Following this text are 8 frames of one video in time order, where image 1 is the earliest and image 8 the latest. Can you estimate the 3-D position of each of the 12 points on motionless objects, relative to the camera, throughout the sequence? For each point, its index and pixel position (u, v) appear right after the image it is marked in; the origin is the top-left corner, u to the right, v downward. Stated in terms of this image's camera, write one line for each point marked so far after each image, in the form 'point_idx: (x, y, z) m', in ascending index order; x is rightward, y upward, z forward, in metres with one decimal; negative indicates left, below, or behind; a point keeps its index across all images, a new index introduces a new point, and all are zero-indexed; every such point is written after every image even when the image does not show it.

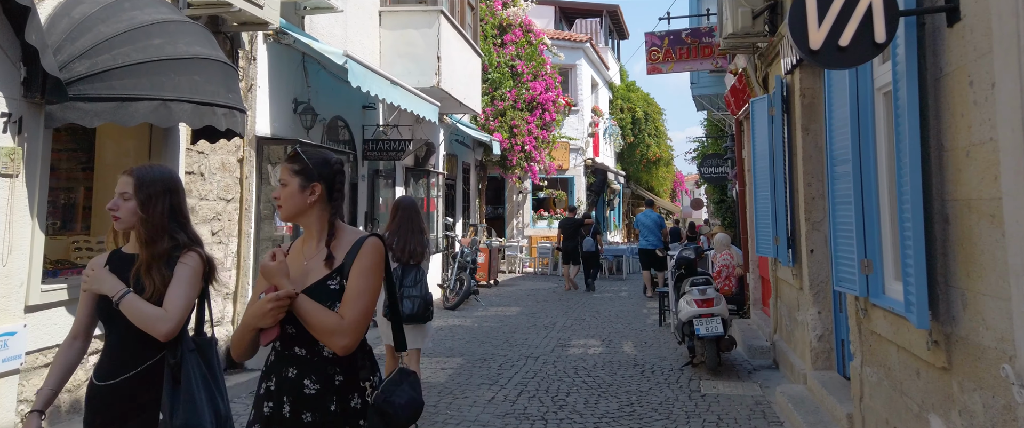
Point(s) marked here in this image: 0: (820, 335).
0: (+2.2, -0.9, +6.1) m
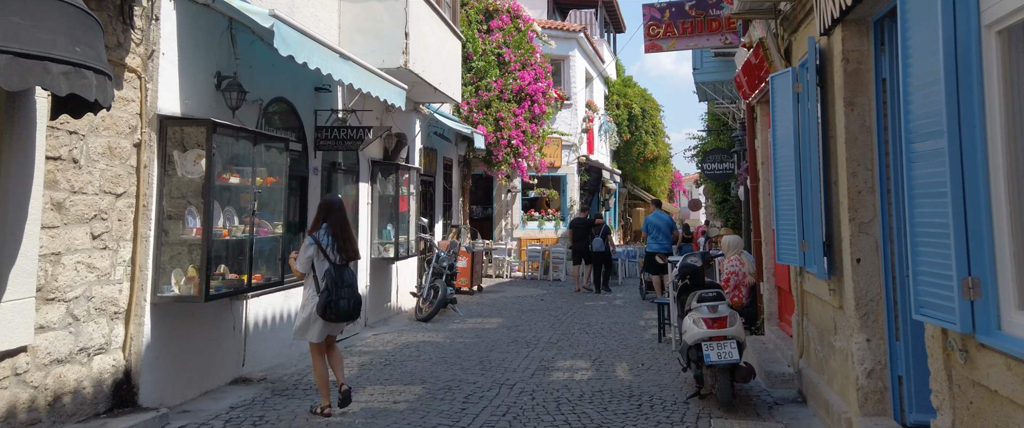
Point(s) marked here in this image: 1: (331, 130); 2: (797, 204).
0: (+2.0, -0.9, +4.7) m
1: (-1.9, +0.9, +8.8) m
2: (+2.1, +0.1, +6.1) m
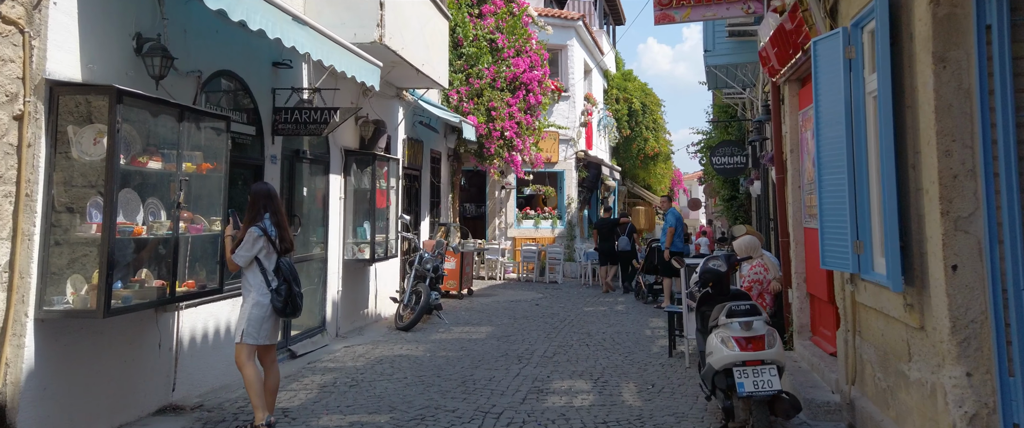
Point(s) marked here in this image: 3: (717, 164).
0: (+1.9, -0.8, +3.5) m
1: (-2.0, +0.9, +7.6) m
2: (+2.0, +0.1, +4.9) m
3: (+3.3, +0.8, +13.4) m
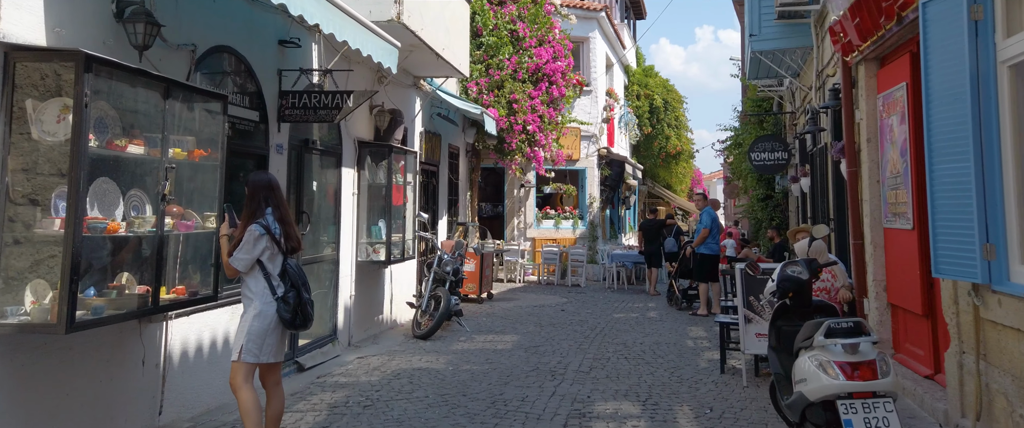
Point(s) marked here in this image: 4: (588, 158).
0: (+2.1, -0.8, +2.6) m
1: (-1.7, +1.0, +6.7) m
2: (+2.2, +0.1, +4.0) m
3: (+3.6, +0.8, +12.5) m
4: (+1.8, +1.3, +19.3) m
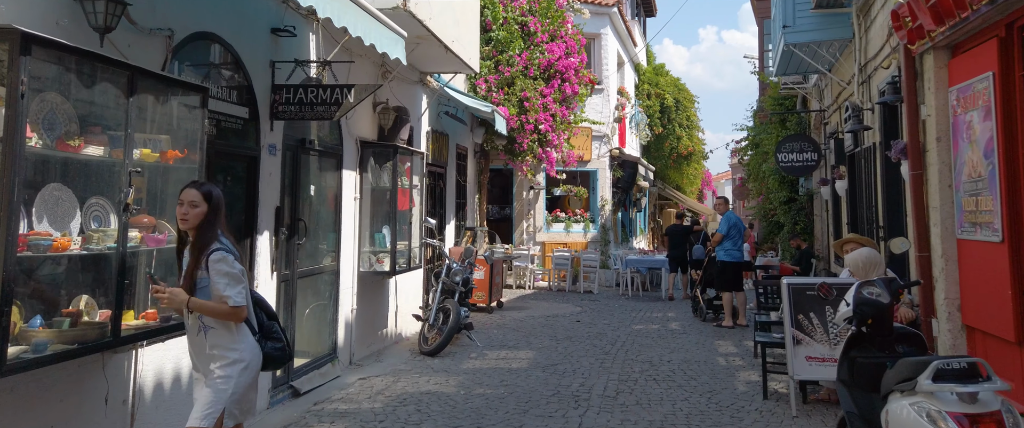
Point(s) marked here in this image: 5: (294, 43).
0: (+2.3, -0.9, +1.9) m
1: (-1.6, +0.9, +6.0) m
2: (+2.4, +0.1, +3.2) m
3: (+3.8, +0.7, +11.7) m
4: (+2.0, +1.2, +18.5) m
5: (-1.7, +1.3, +6.3) m
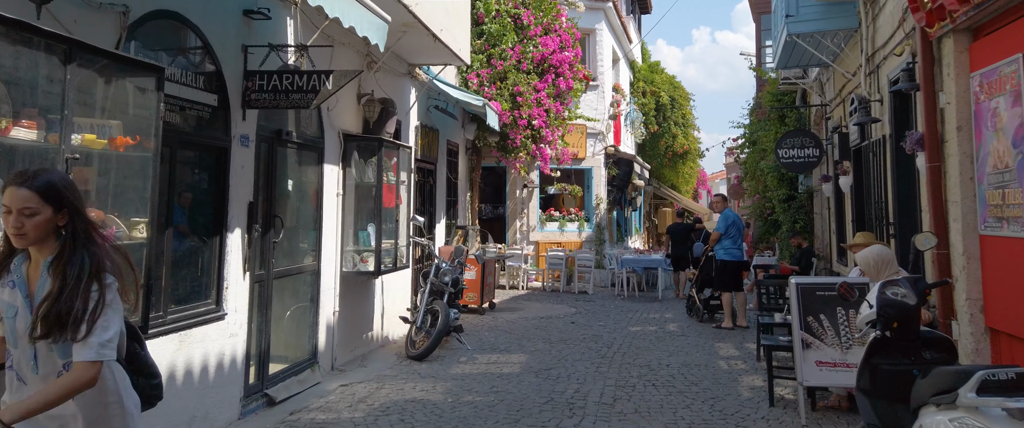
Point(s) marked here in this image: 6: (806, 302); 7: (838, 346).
0: (+2.2, -0.8, +1.5) m
1: (-1.6, +0.9, +5.6) m
2: (+2.3, +0.1, +2.8) m
3: (+3.7, +0.8, +11.3) m
4: (+1.8, +1.2, +18.1) m
5: (-1.7, +1.3, +5.9) m
6: (+2.1, -0.6, +5.9) m
7: (+2.3, -0.9, +5.9) m
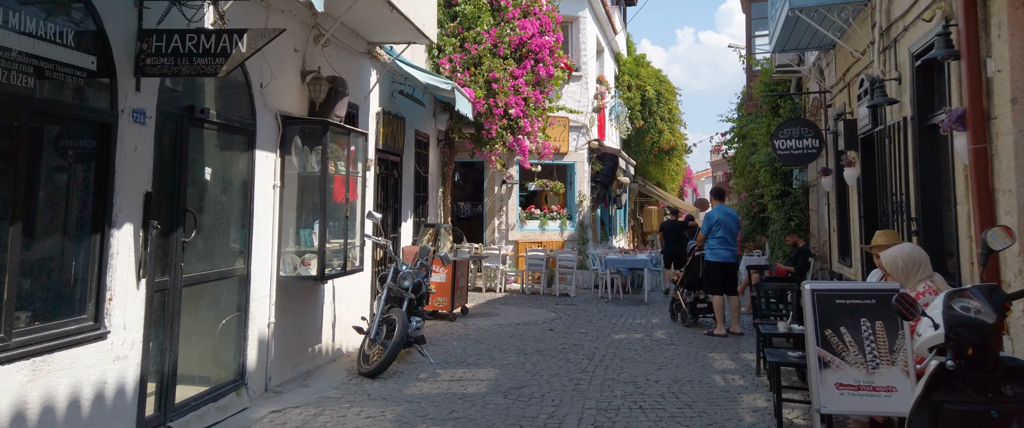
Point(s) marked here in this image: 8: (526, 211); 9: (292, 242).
0: (+2.1, -0.8, +0.5) m
1: (-1.9, +1.0, +4.5) m
2: (+2.1, +0.1, +1.9) m
3: (+3.4, +0.8, +10.4) m
4: (+1.4, +1.3, +17.2) m
5: (-2.0, +1.4, +4.9) m
6: (+1.8, -0.6, +4.9) m
7: (+2.0, -0.9, +4.9) m
8: (+0.3, +0.1, +16.7) m
9: (-1.7, -0.2, +6.7) m
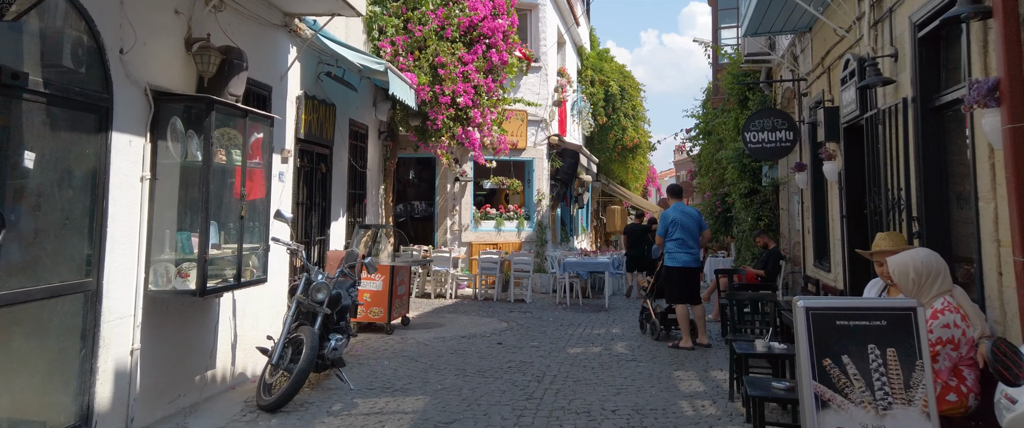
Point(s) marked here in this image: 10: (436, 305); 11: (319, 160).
0: (+1.8, -0.8, -0.6) m
1: (-2.3, +1.0, +3.3) m
2: (+1.8, +0.1, +0.8) m
3: (+2.7, +0.8, +9.4) m
4: (+0.4, +1.3, +16.1) m
5: (-2.4, +1.4, +3.6) m
6: (+1.4, -0.6, +3.8) m
7: (+1.6, -0.9, +3.8) m
8: (-0.6, +0.1, +15.5) m
9: (-2.2, -0.2, +5.4) m
10: (-1.2, -1.4, +12.8) m
11: (-2.1, +0.6, +9.1) m
